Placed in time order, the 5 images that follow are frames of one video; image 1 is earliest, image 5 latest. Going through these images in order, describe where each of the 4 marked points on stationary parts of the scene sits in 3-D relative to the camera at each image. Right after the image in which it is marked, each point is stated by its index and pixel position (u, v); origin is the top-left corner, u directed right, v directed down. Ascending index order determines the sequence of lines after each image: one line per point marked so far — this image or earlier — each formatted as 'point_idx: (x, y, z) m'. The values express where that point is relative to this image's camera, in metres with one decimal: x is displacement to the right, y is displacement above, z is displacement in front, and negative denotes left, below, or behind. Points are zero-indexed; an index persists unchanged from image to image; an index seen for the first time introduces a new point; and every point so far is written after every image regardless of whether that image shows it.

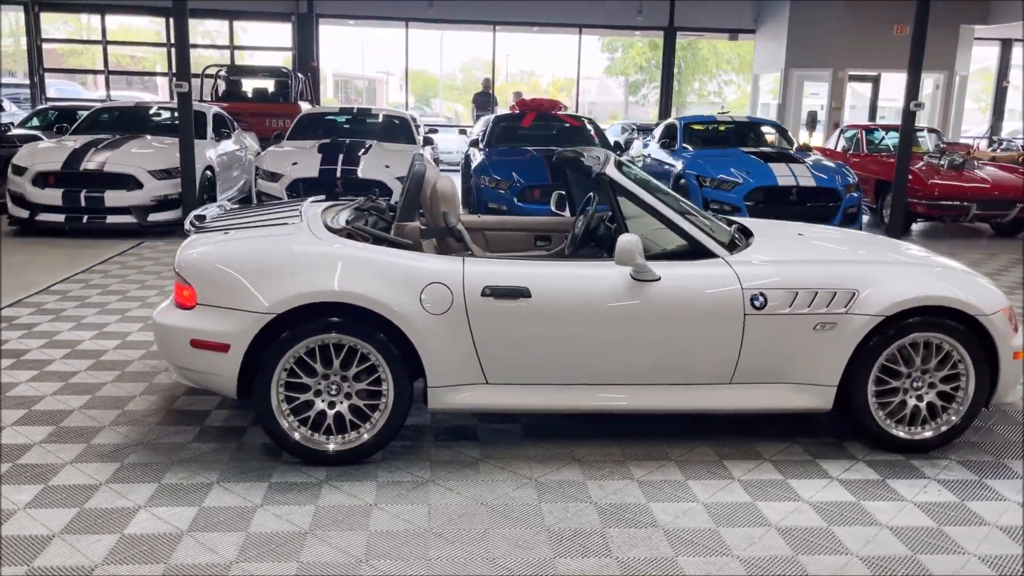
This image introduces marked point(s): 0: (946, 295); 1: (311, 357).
0: (+1.8, 0.0, +3.5) m
1: (-0.8, -0.3, +3.3) m
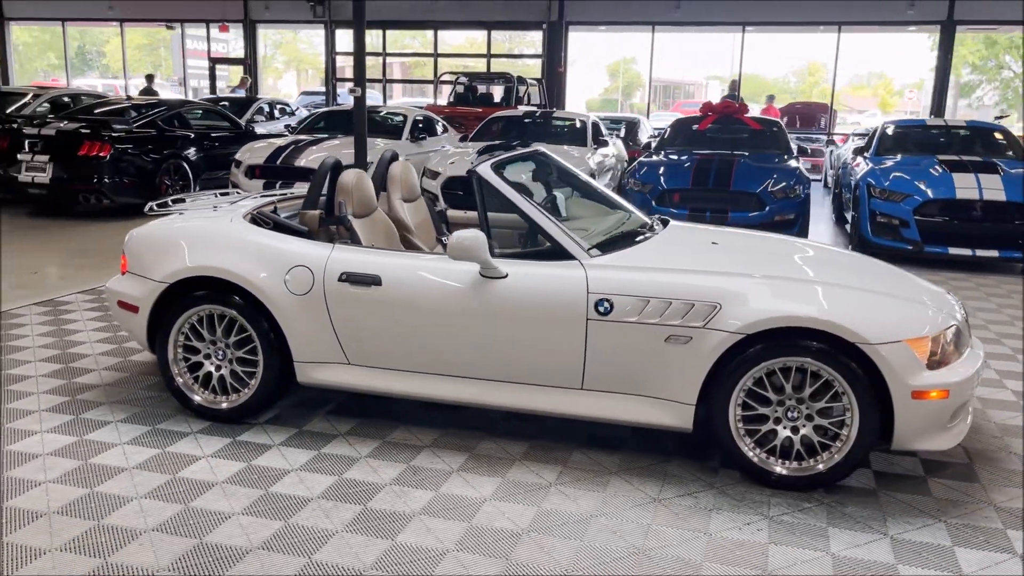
0: (+1.1, -0.1, +3.1) m
1: (-1.3, -0.2, +3.8) m
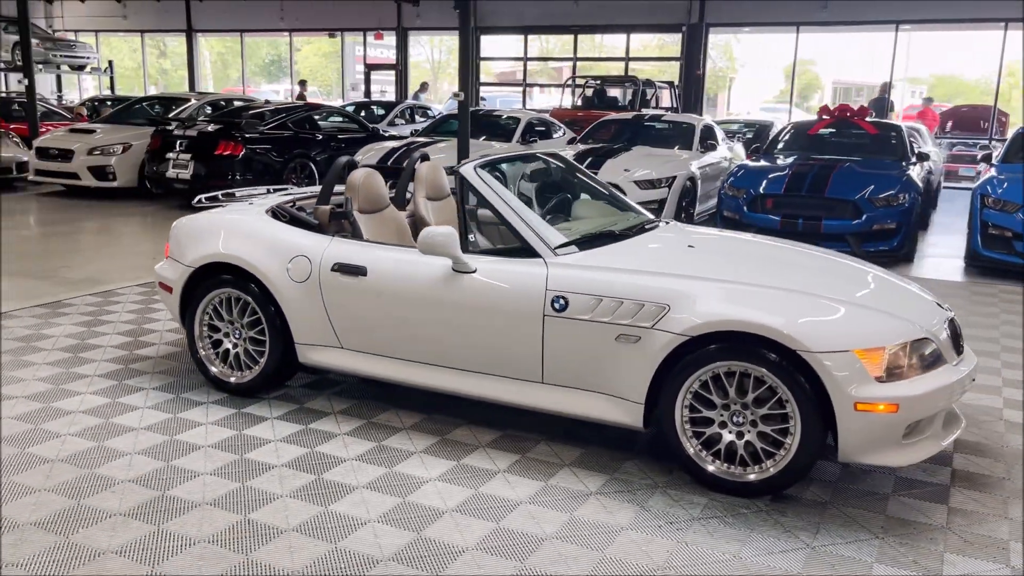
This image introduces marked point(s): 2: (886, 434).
0: (+0.9, -0.1, +3.1) m
1: (-1.4, -0.1, +4.2) m
2: (+1.3, -0.5, +3.1) m
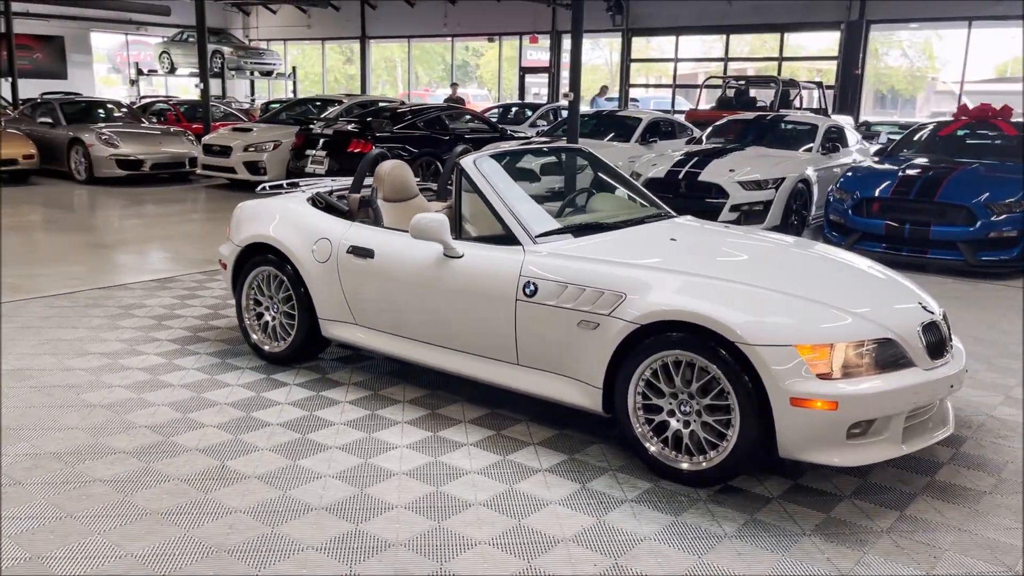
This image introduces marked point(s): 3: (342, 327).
0: (+0.7, -0.1, +3.1) m
1: (-1.3, 0.0, +4.7) m
2: (+1.1, -0.5, +3.0) m
3: (-0.8, -0.2, +4.4) m
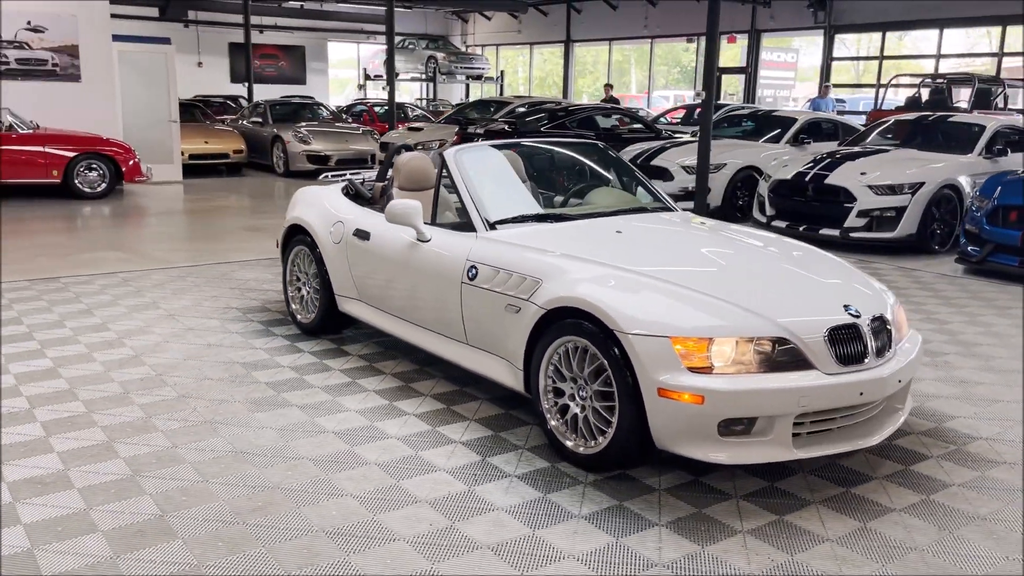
0: (+0.3, -0.1, +3.2) m
1: (-1.2, +0.2, +5.2) m
2: (+0.6, -0.5, +3.0) m
3: (-0.9, -0.1, +4.8) m
